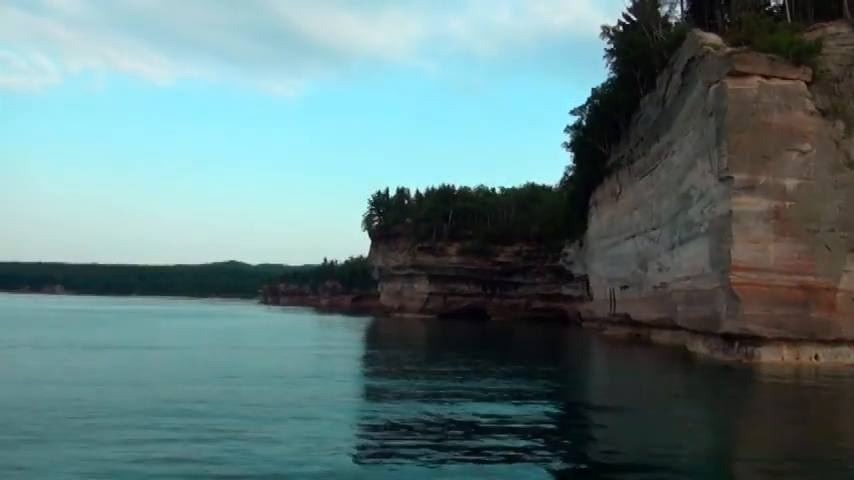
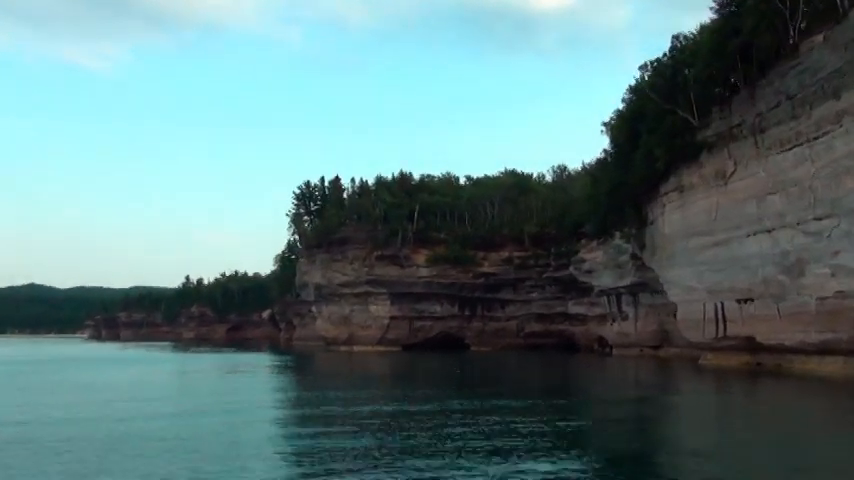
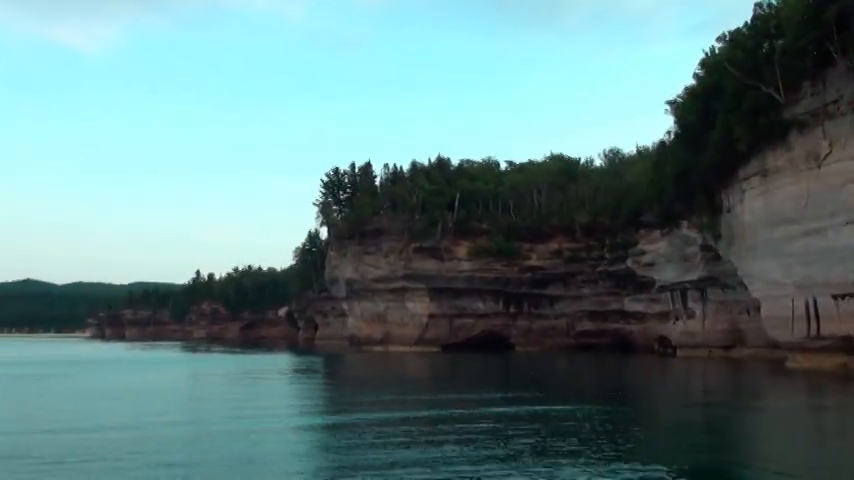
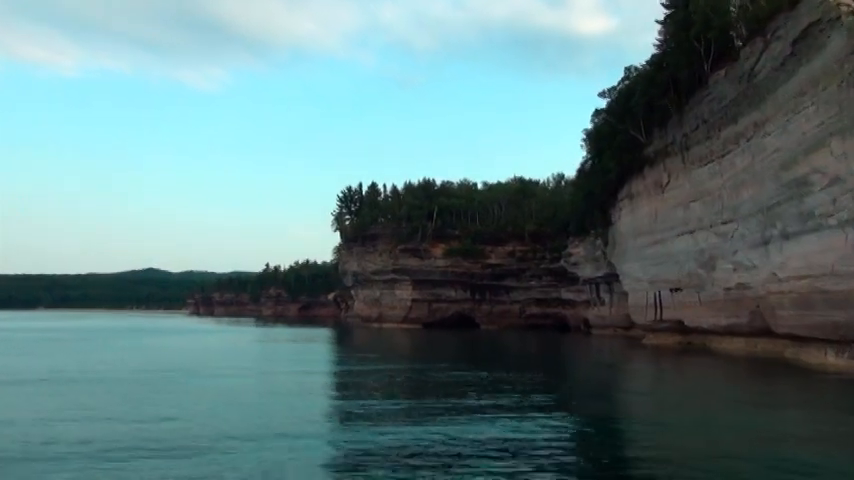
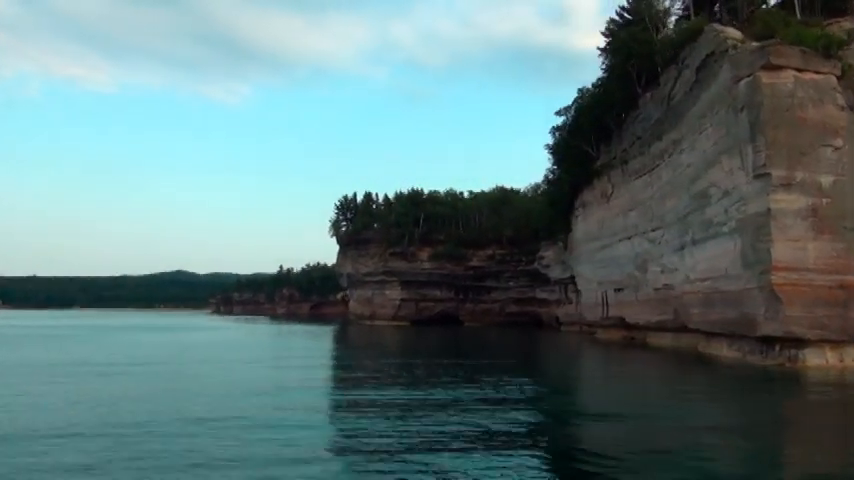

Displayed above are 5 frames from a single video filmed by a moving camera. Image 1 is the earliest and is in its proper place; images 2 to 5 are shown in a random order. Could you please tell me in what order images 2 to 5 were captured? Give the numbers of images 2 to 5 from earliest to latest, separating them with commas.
5, 4, 2, 3
